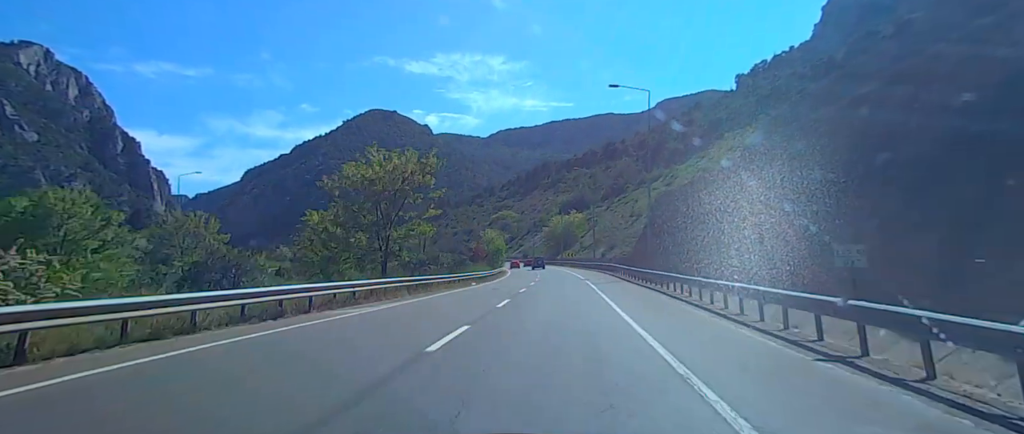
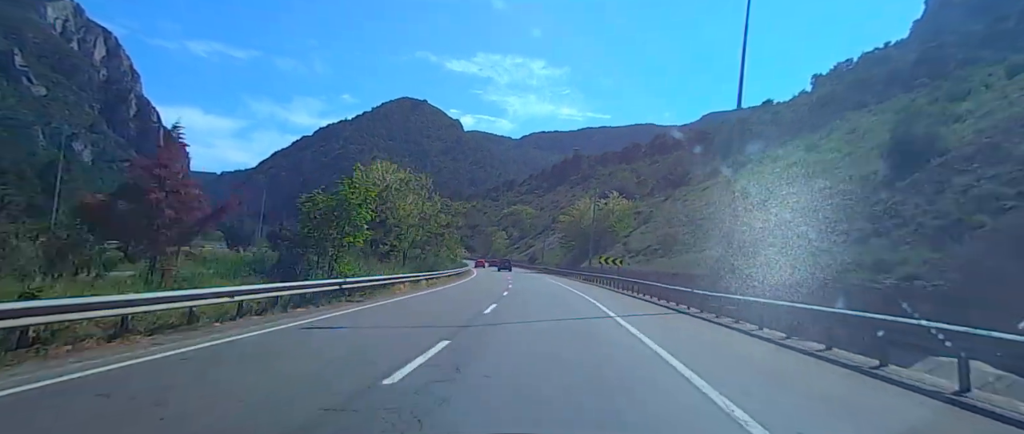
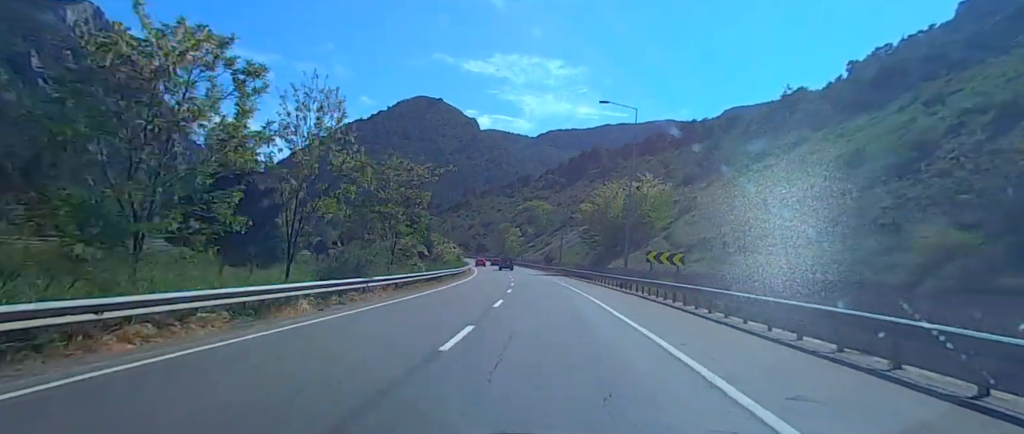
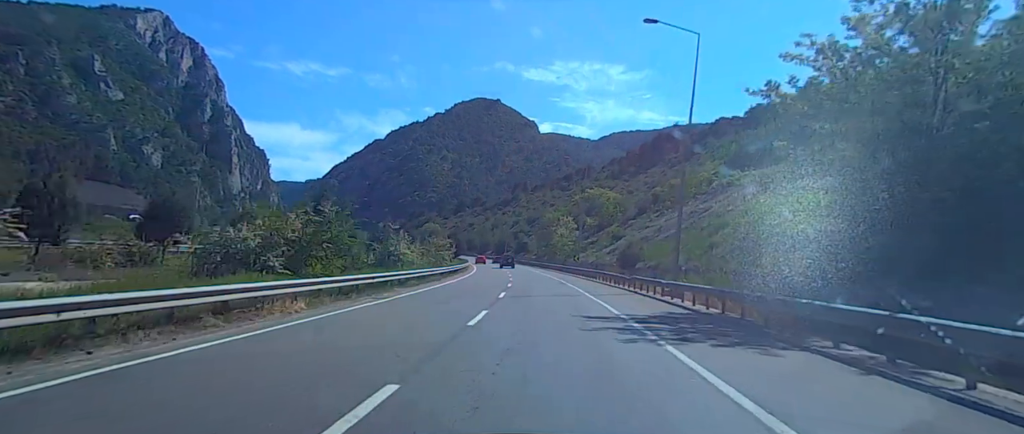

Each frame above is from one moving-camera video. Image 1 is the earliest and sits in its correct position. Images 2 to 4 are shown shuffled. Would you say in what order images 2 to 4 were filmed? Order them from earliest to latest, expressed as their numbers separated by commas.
2, 3, 4
